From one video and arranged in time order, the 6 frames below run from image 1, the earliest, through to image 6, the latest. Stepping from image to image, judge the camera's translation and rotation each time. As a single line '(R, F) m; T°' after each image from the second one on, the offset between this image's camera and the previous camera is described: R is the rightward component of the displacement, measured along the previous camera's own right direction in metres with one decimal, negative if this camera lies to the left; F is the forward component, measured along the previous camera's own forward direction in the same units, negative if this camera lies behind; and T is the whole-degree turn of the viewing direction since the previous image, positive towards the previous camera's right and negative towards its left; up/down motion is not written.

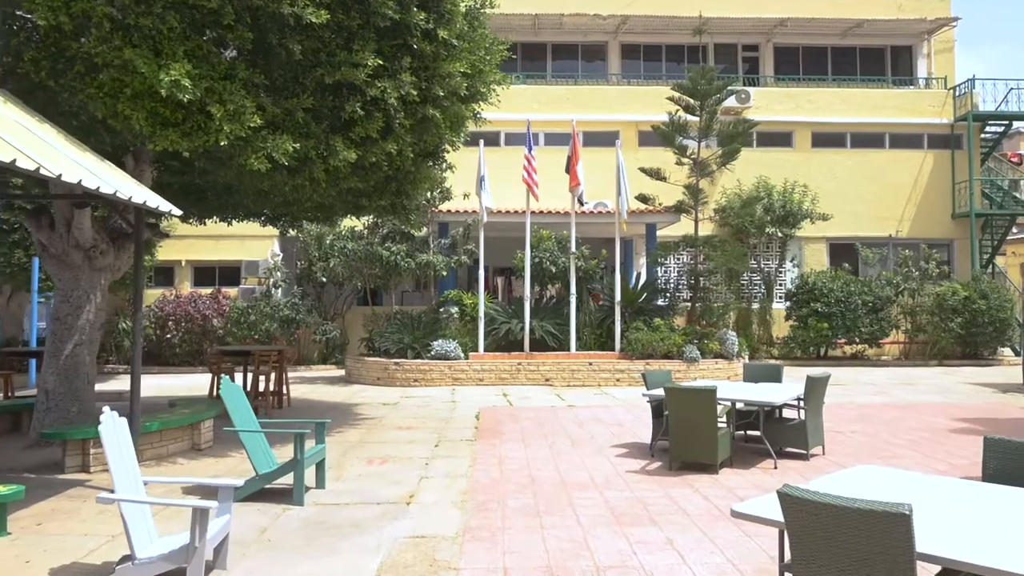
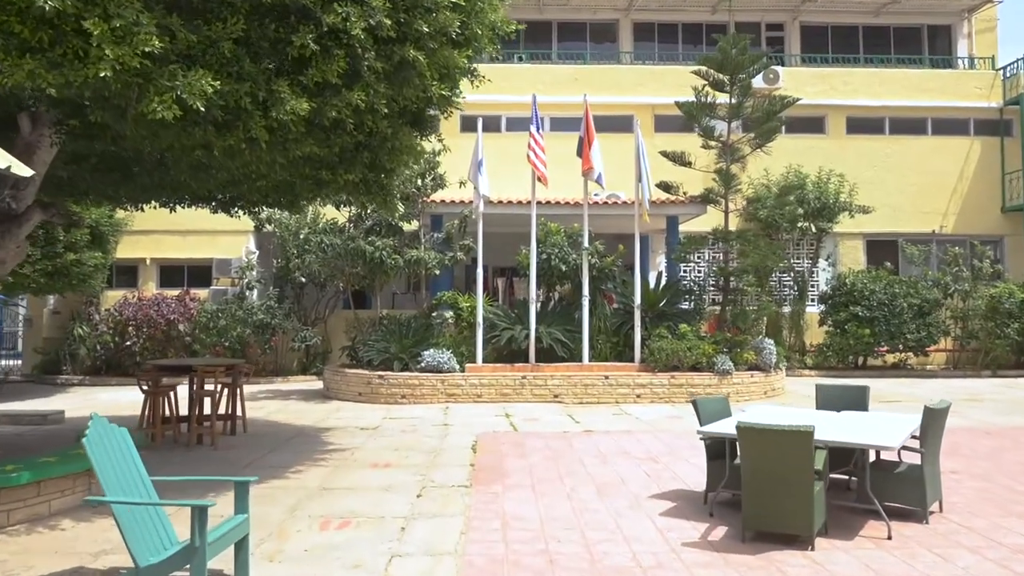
(-0.1, +2.1) m; 0°
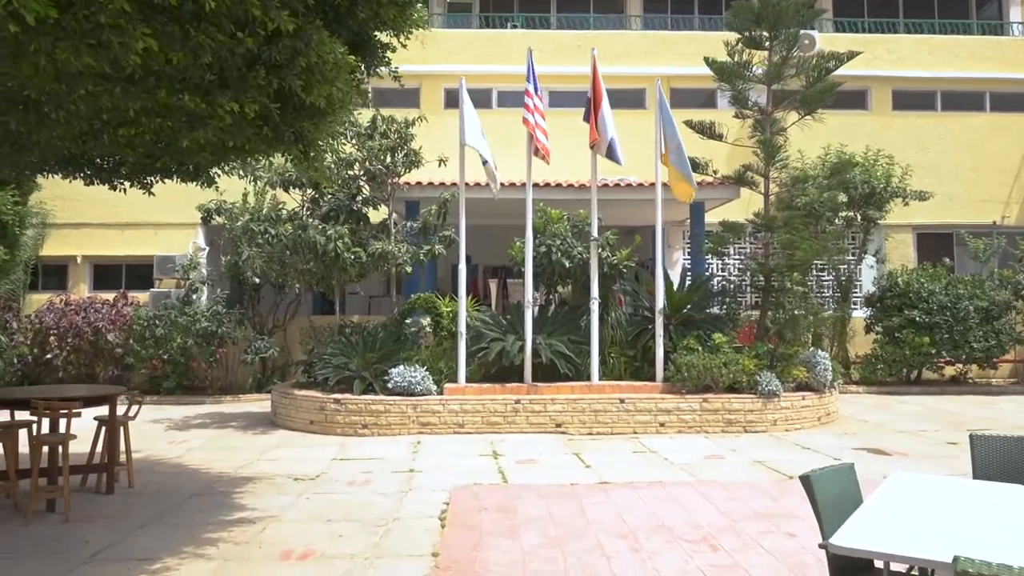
(+0.1, +2.6) m; 0°
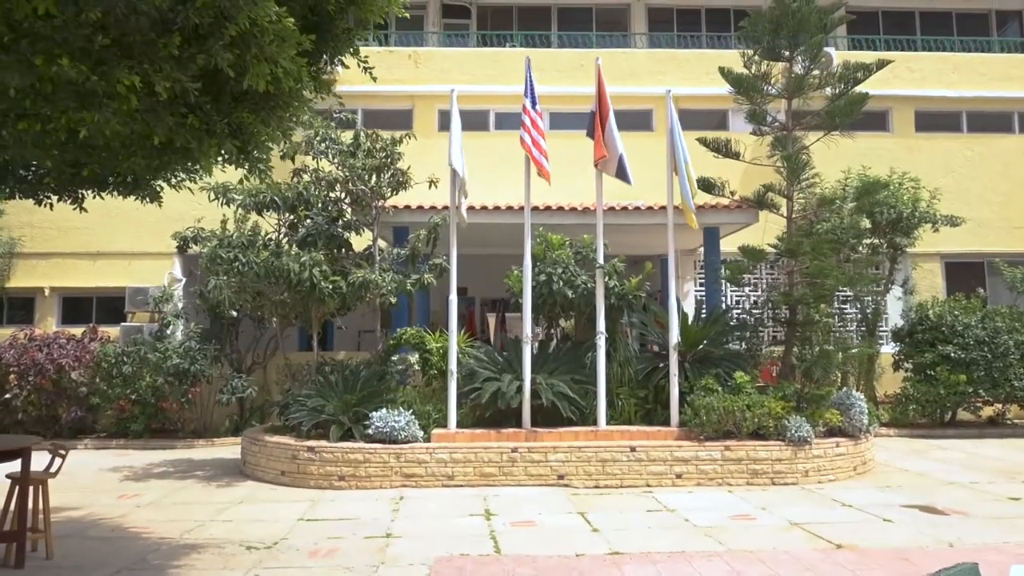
(+0.1, +1.1) m; 0°
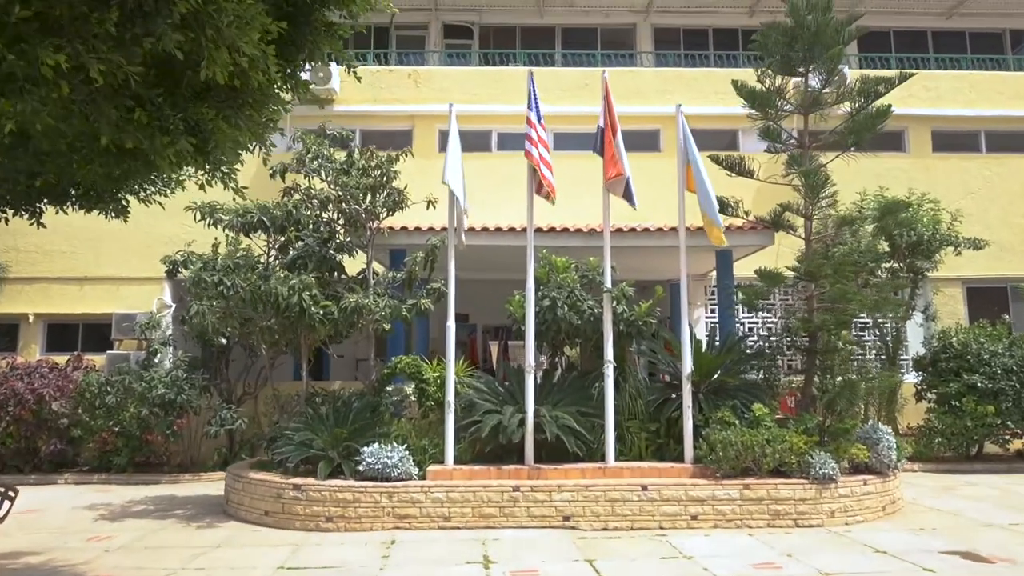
(0.0, +0.6) m; 0°
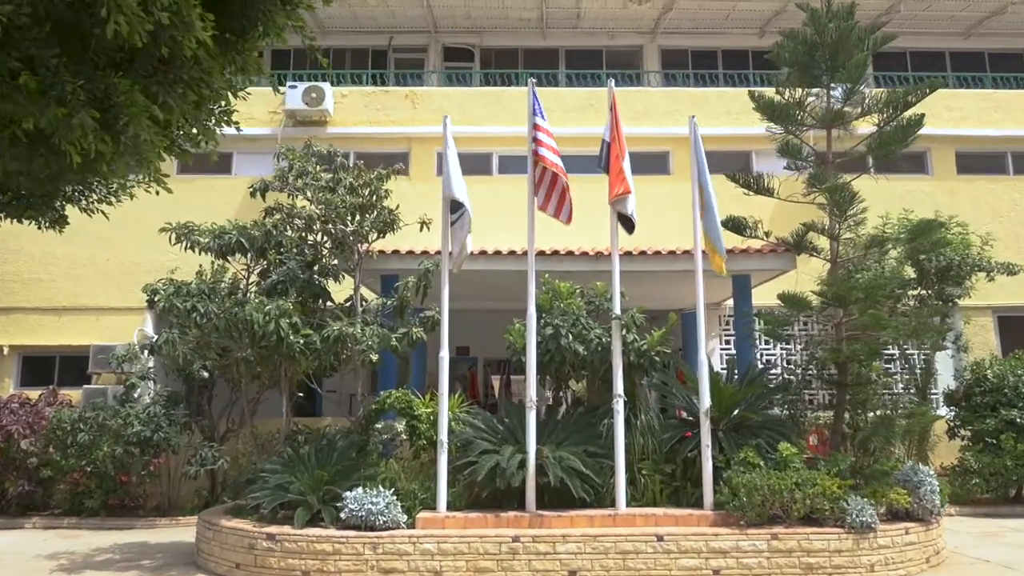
(+0.1, +0.8) m; 0°
